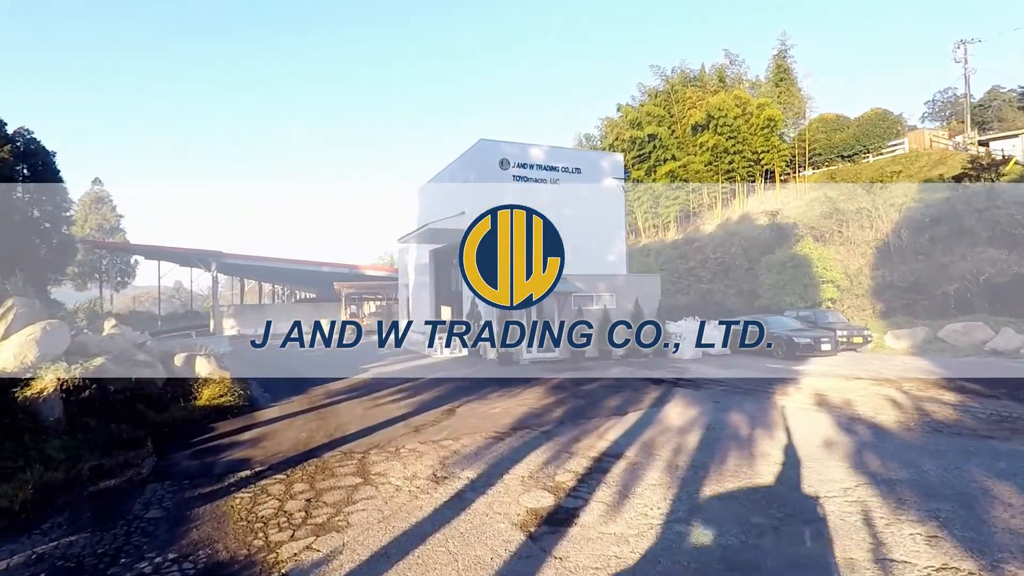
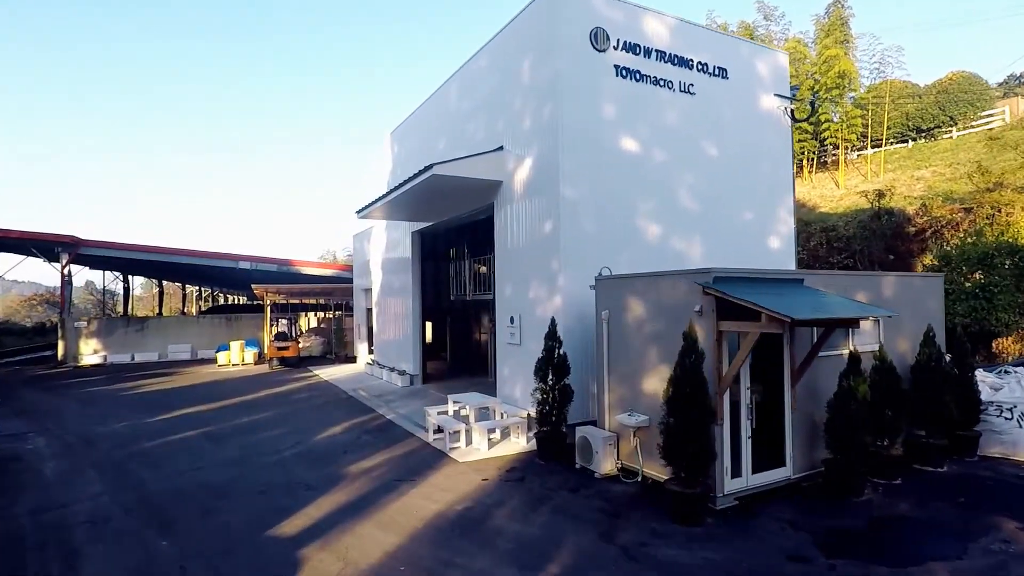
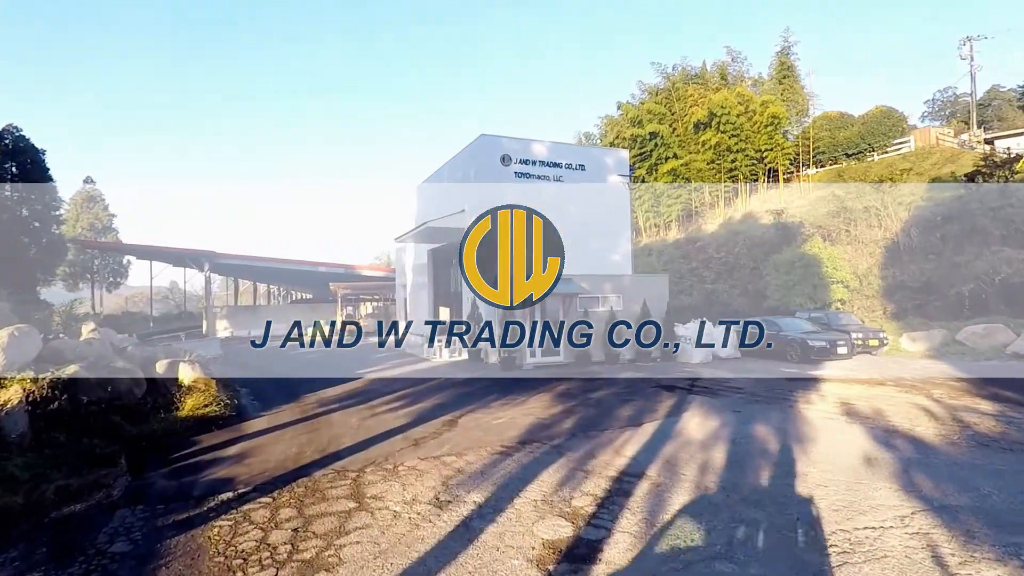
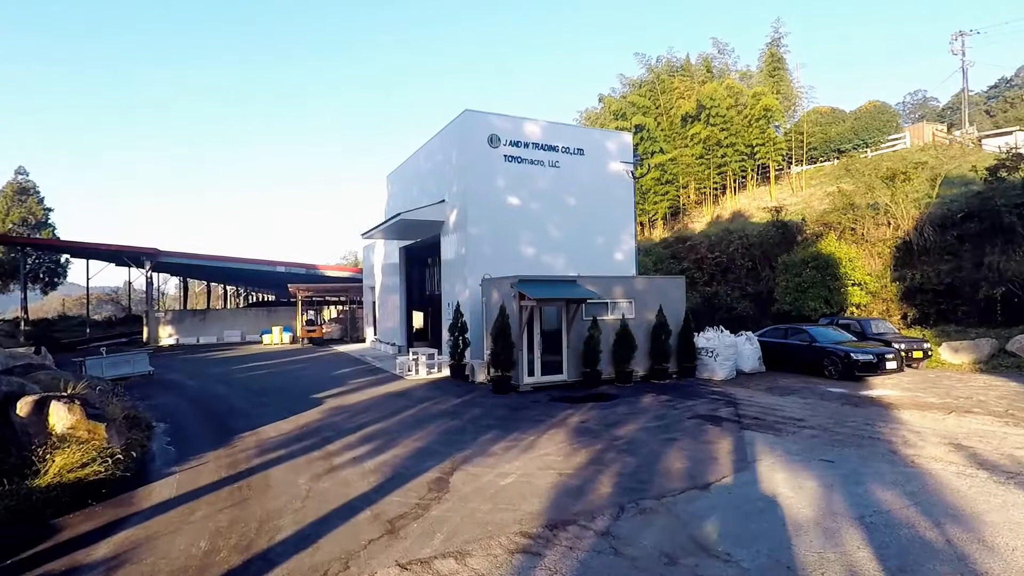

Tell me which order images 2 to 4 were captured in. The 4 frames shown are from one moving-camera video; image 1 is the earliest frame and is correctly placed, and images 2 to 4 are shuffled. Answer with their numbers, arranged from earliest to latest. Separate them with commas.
3, 4, 2
